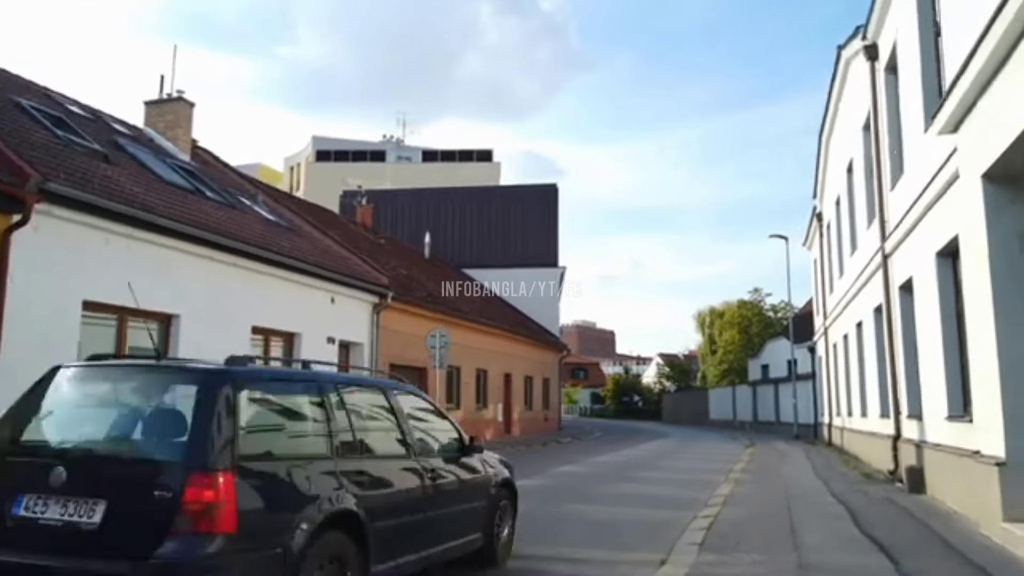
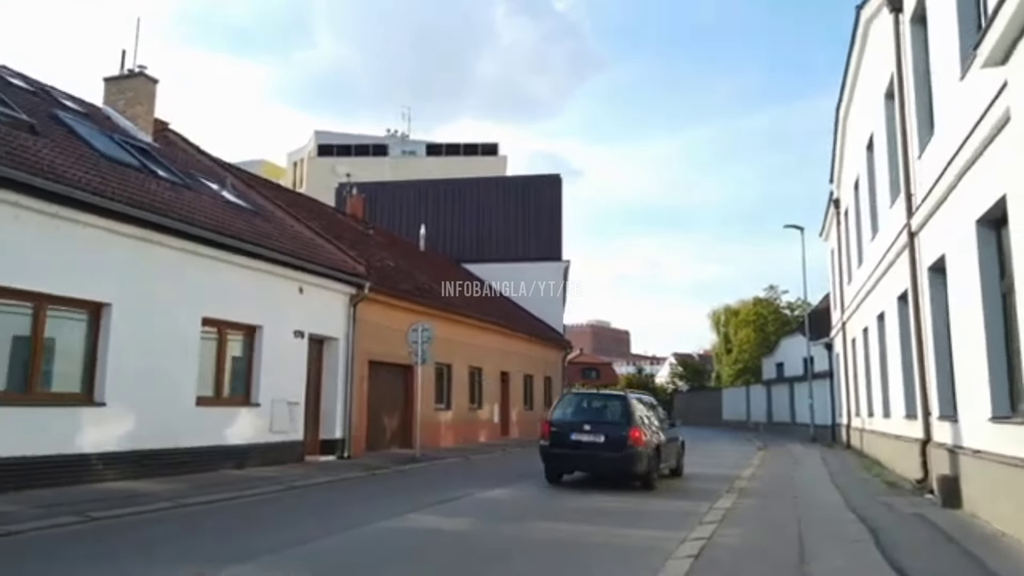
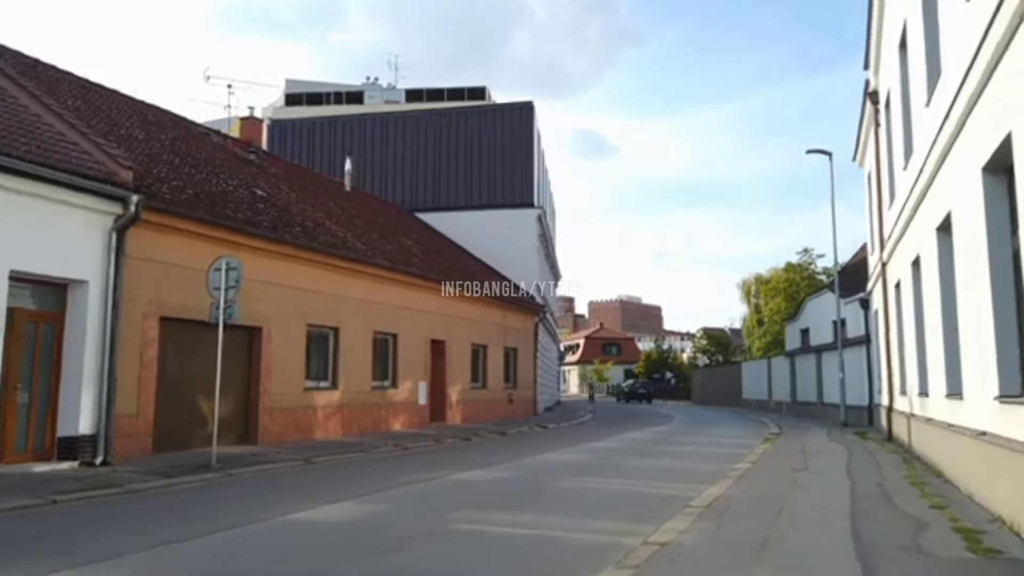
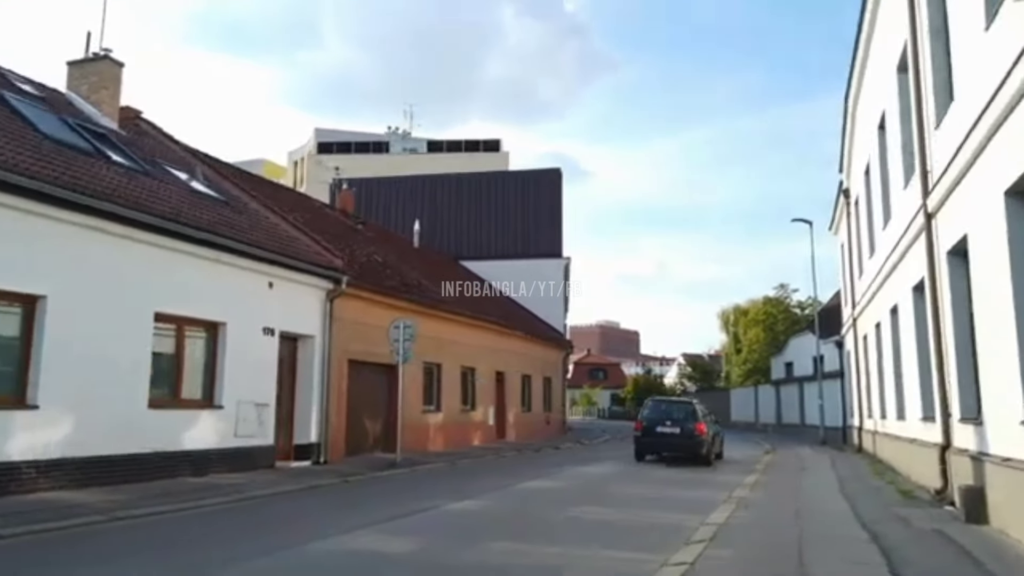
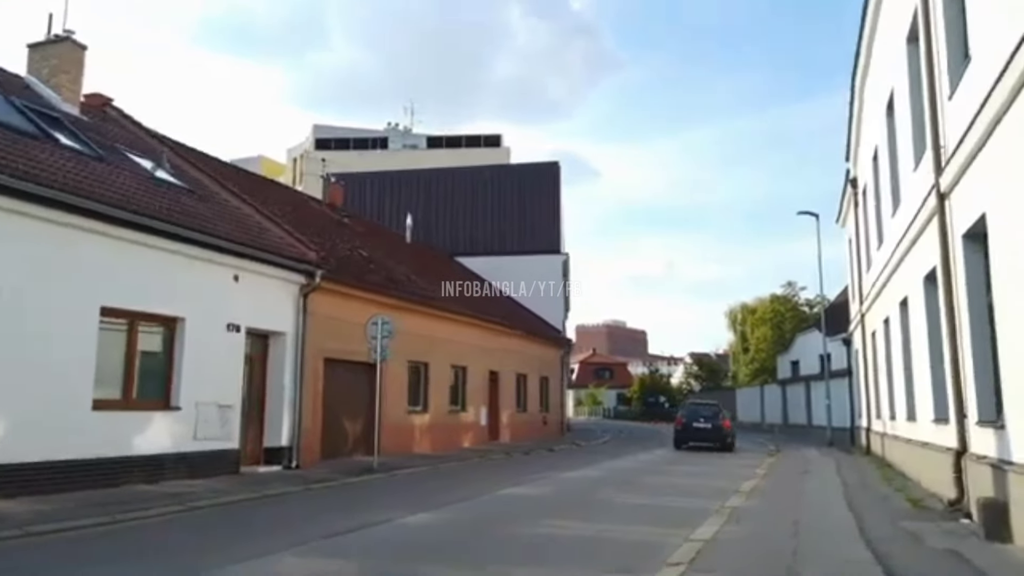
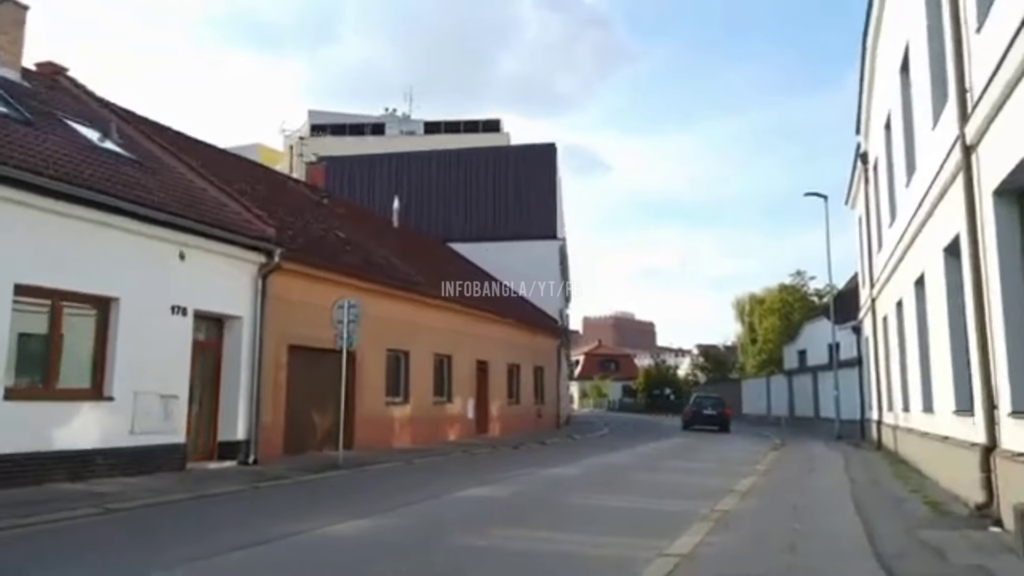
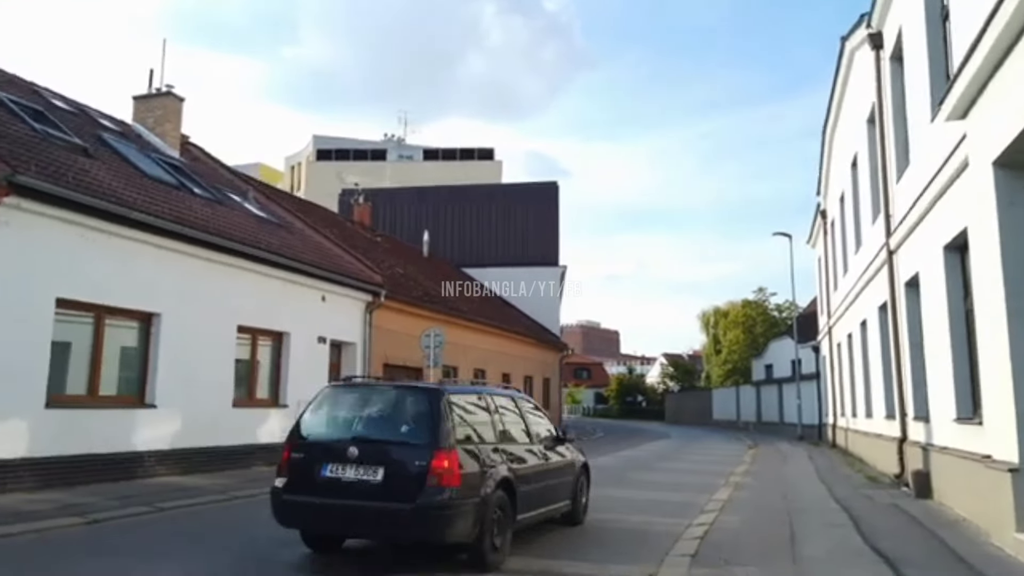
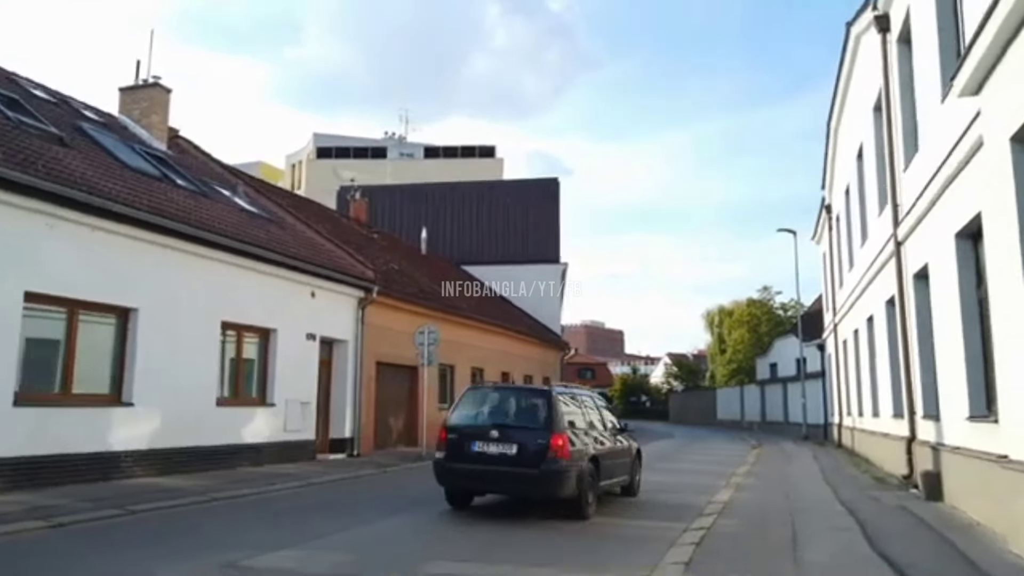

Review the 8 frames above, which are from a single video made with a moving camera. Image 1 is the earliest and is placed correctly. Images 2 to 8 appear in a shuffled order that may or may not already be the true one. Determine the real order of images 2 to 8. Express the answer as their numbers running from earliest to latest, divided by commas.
7, 8, 2, 4, 5, 6, 3
